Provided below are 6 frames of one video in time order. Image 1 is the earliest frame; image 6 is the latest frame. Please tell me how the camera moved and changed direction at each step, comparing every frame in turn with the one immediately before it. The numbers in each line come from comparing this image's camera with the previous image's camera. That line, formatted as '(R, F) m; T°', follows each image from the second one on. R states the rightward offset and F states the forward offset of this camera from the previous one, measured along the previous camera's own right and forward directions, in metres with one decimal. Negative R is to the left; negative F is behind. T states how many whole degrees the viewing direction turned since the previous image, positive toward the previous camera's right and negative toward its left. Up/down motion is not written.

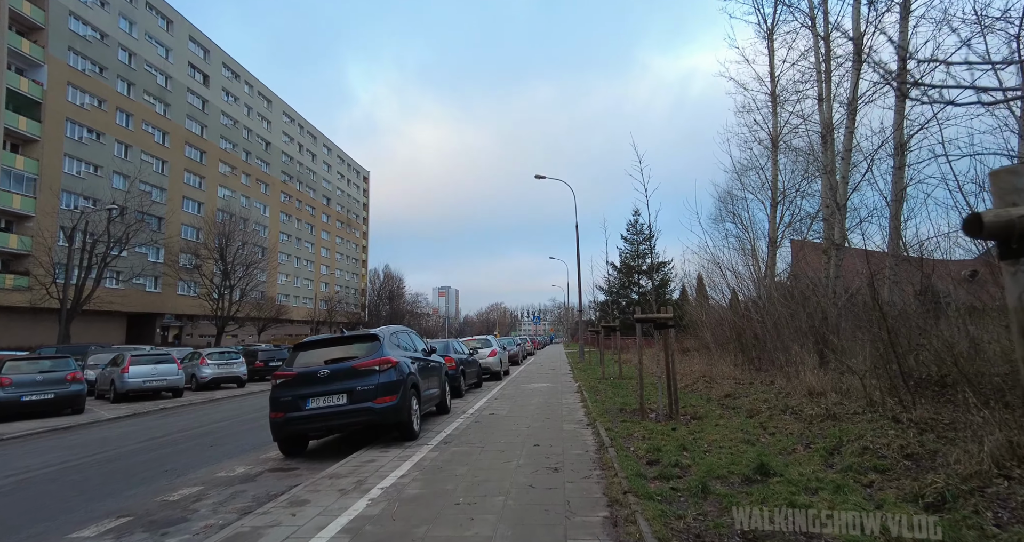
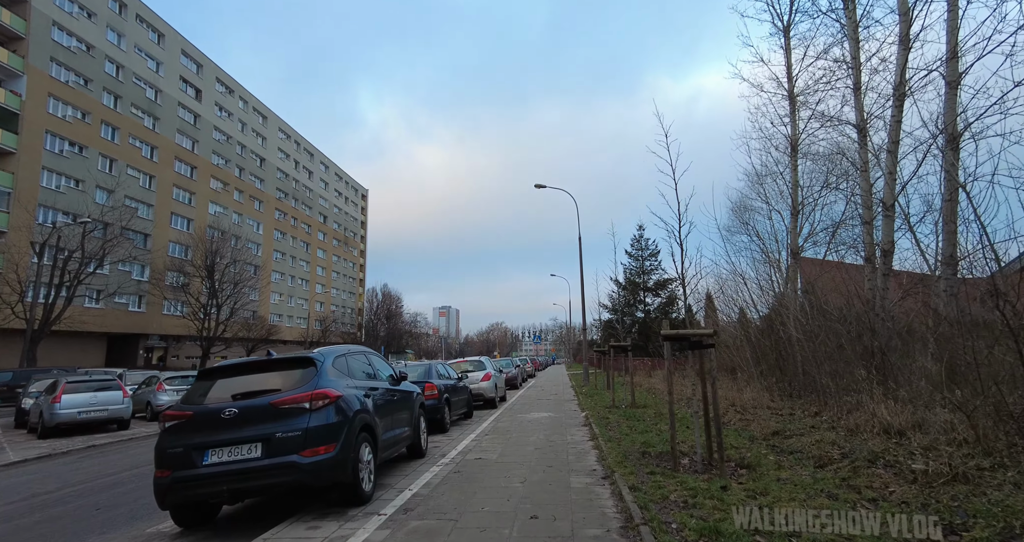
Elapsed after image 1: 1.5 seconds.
(+0.1, +1.6) m; 0°
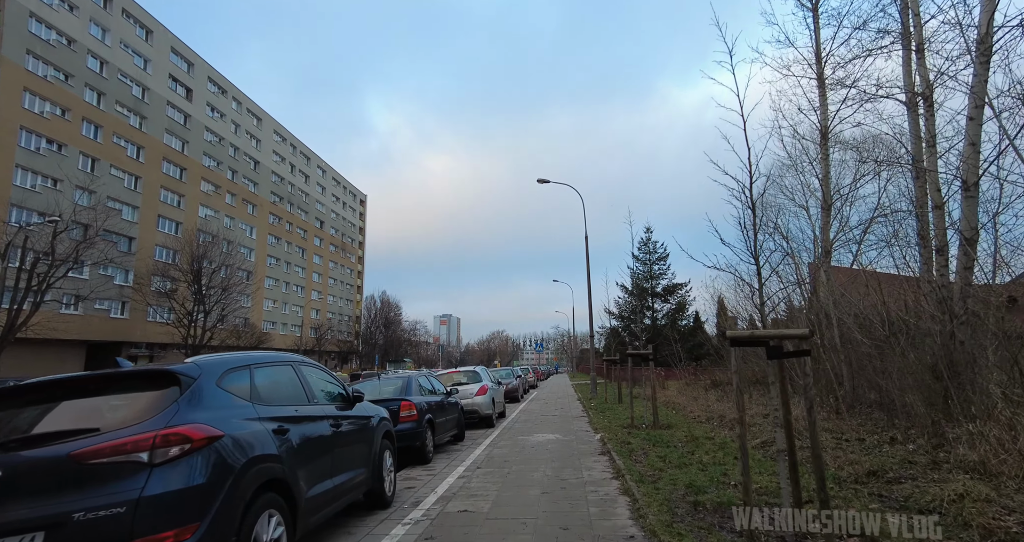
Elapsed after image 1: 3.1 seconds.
(0.0, +1.8) m; 0°
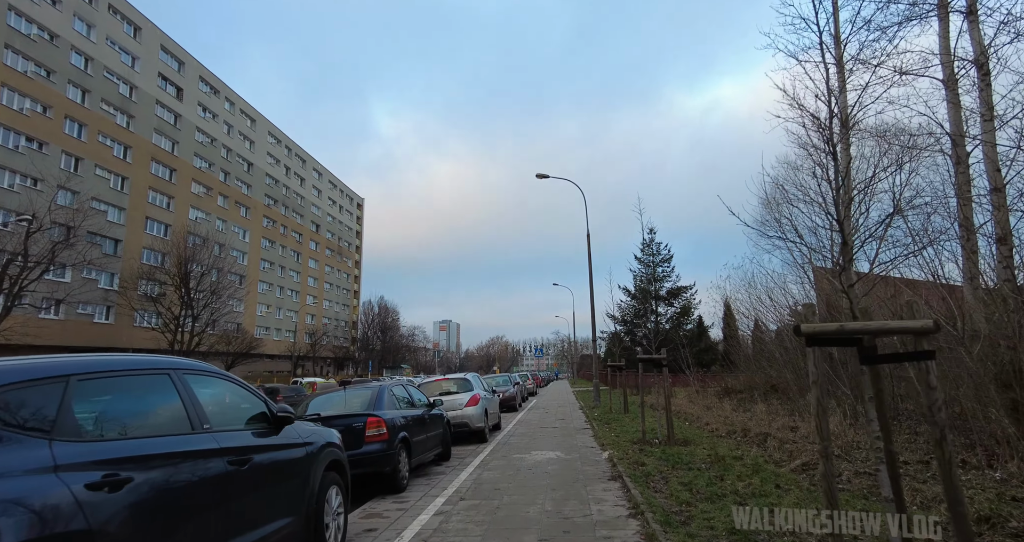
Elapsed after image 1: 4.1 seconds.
(+0.1, +1.2) m; 0°
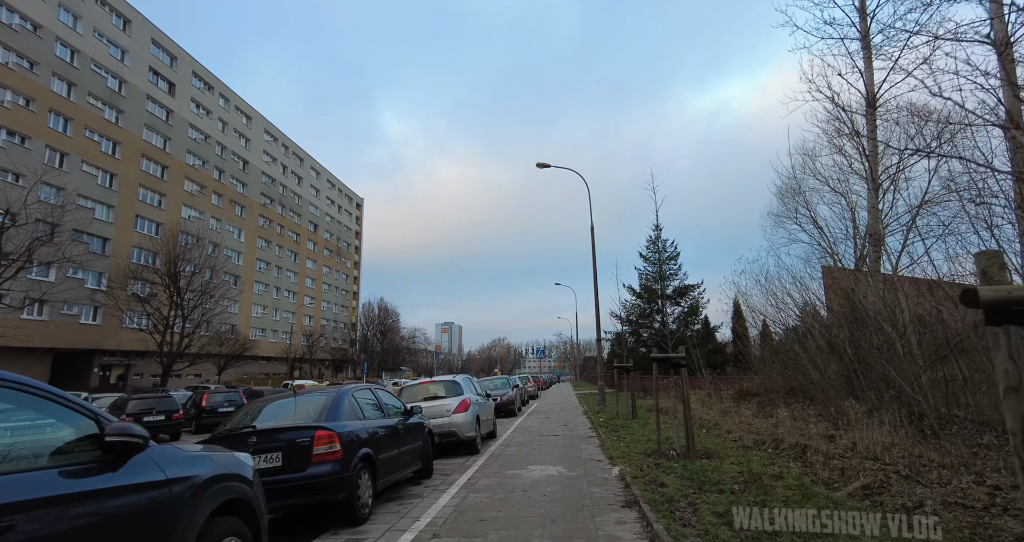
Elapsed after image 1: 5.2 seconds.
(+0.1, +1.2) m; 0°
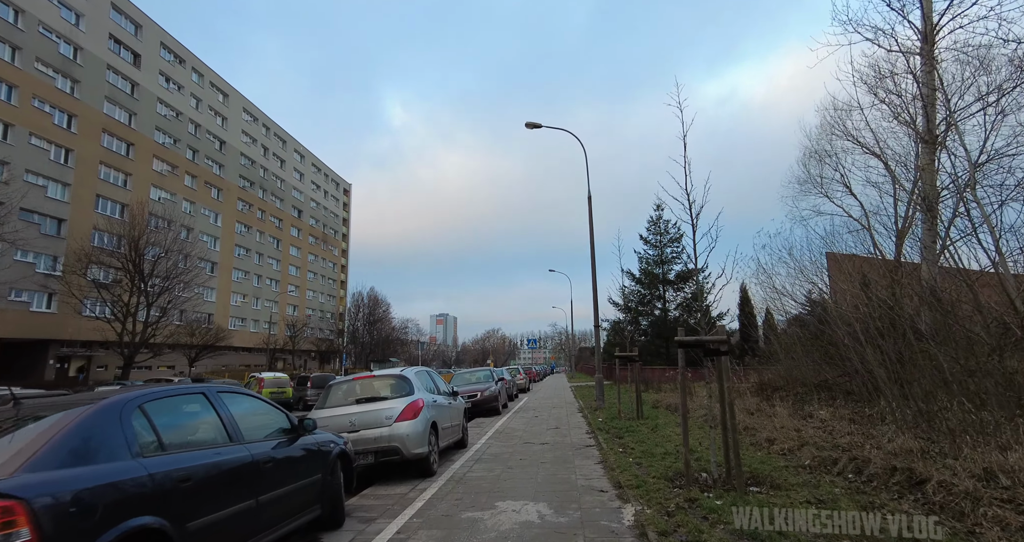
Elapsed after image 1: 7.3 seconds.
(+0.3, +2.4) m; 0°
